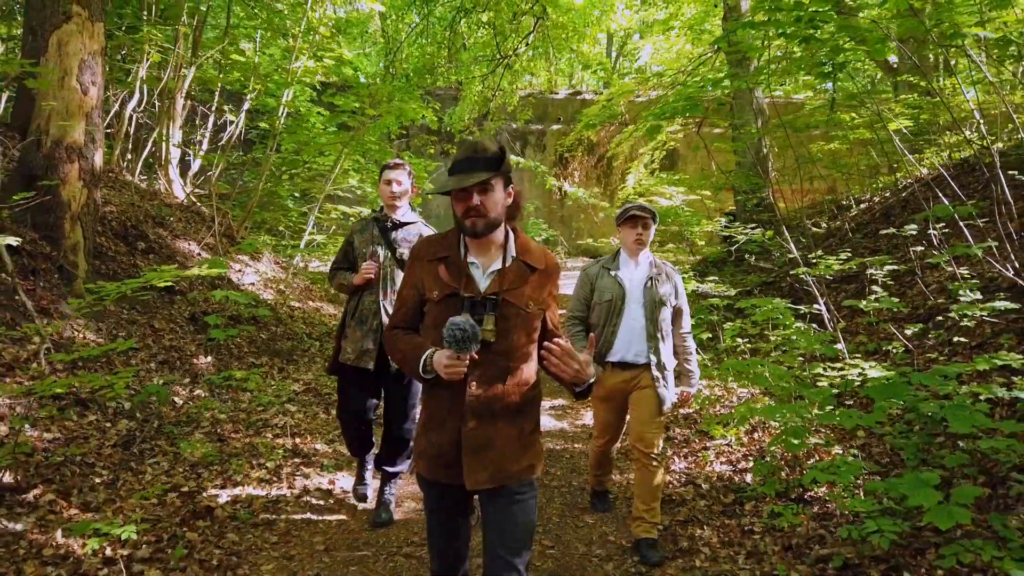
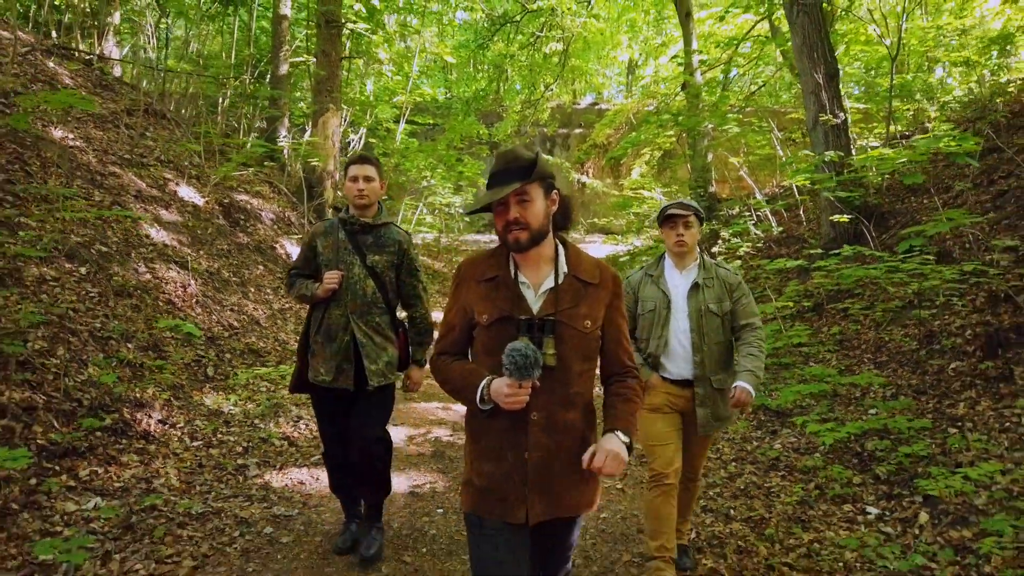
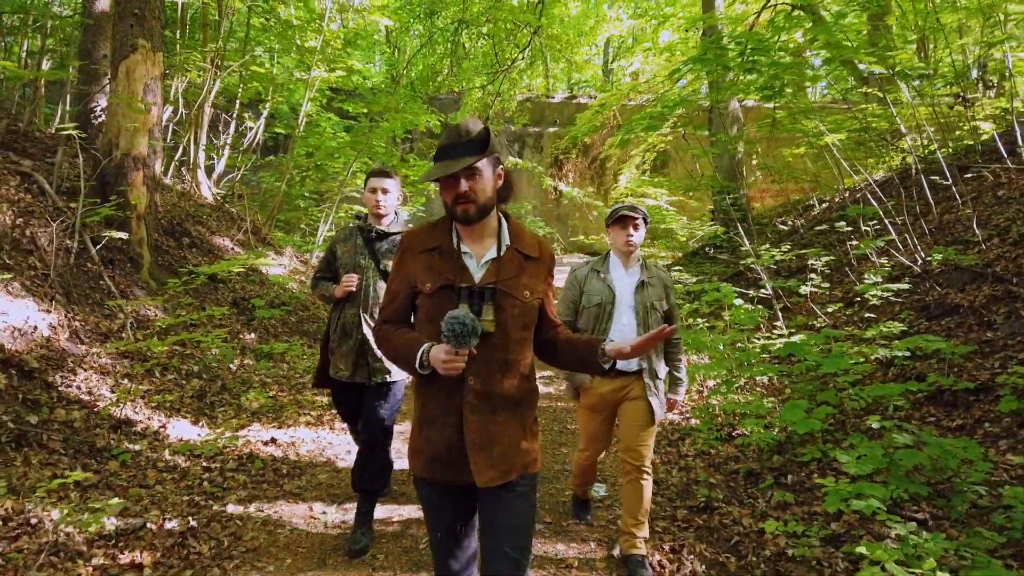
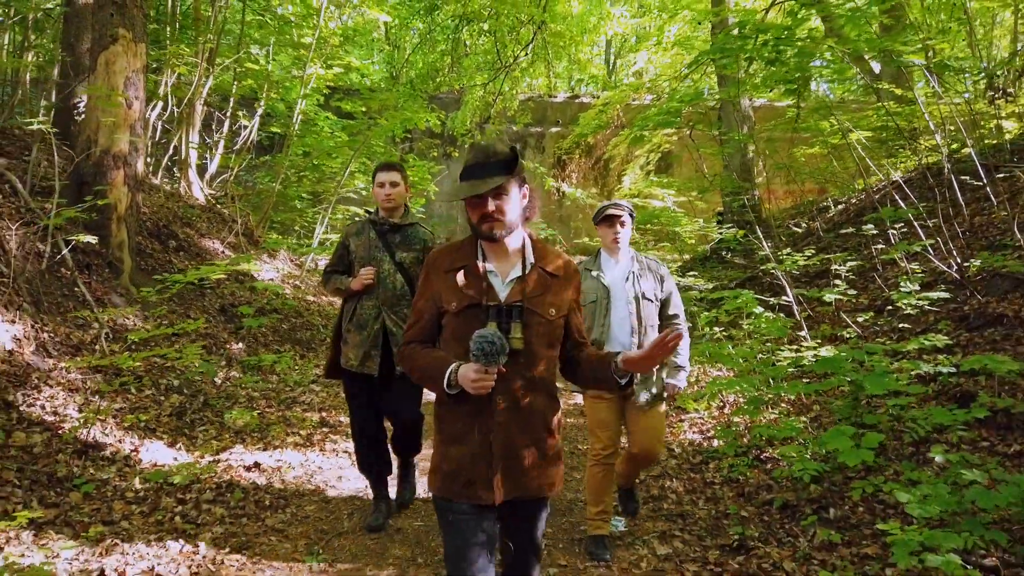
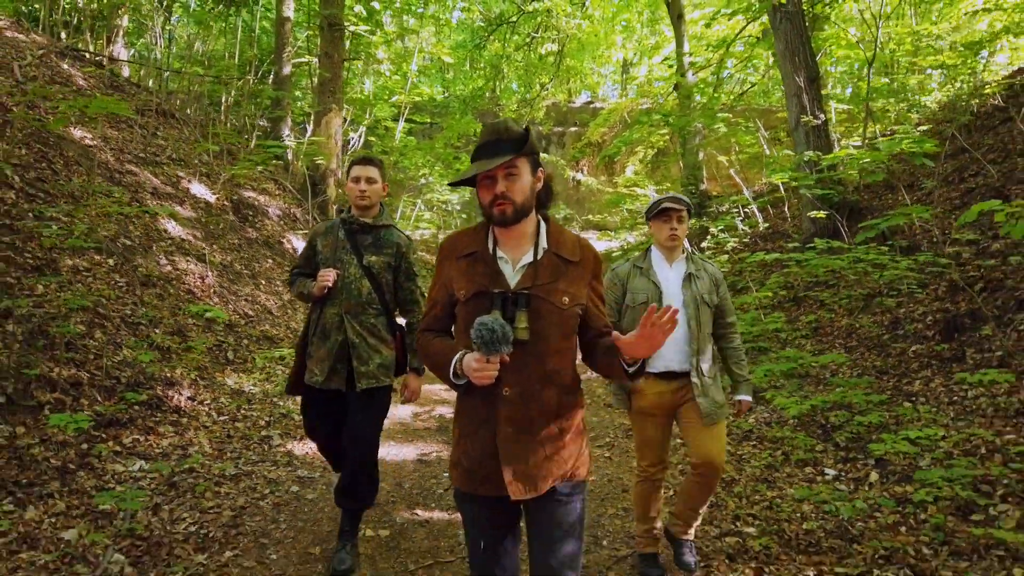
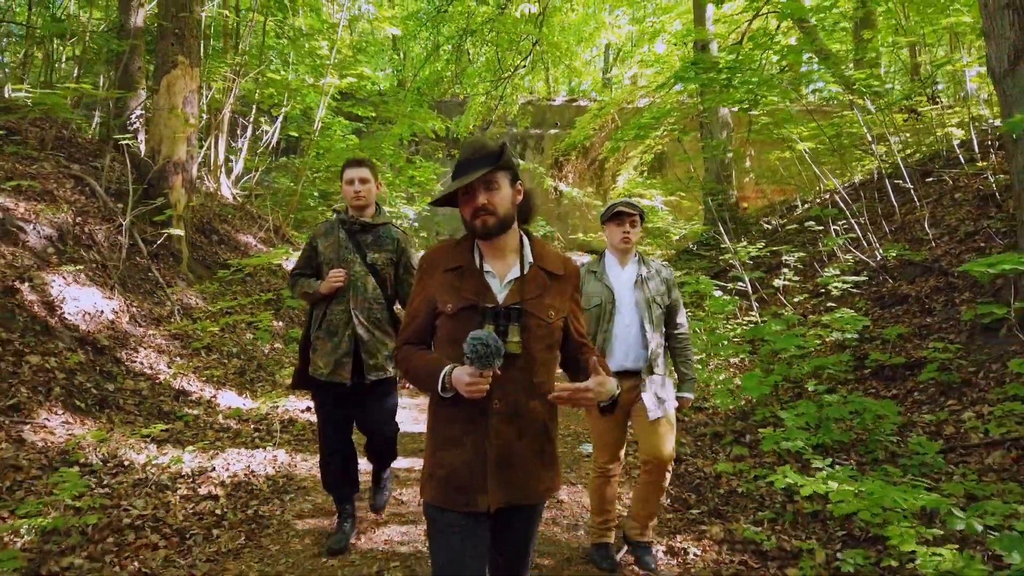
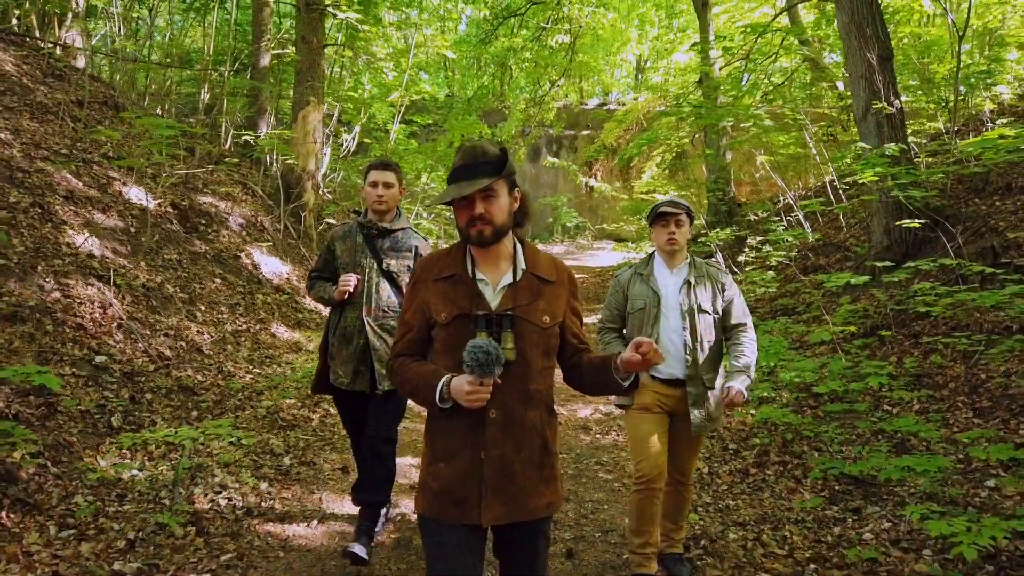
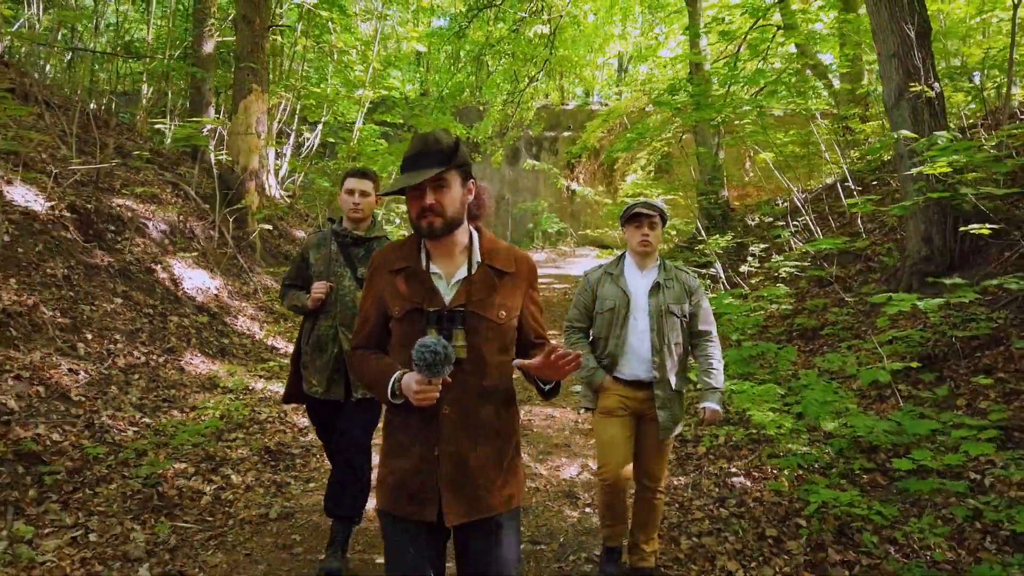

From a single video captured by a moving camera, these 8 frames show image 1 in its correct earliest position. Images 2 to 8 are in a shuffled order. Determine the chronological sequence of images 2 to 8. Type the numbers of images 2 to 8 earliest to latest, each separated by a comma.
4, 3, 6, 8, 7, 2, 5
